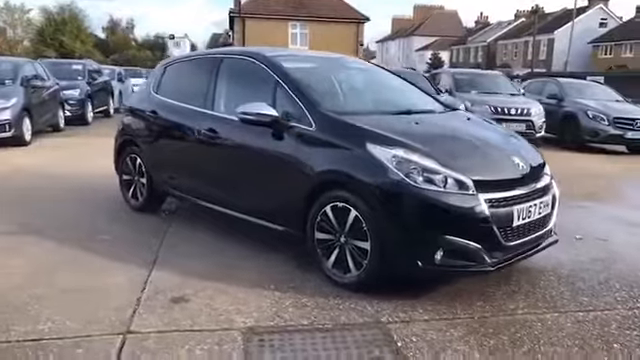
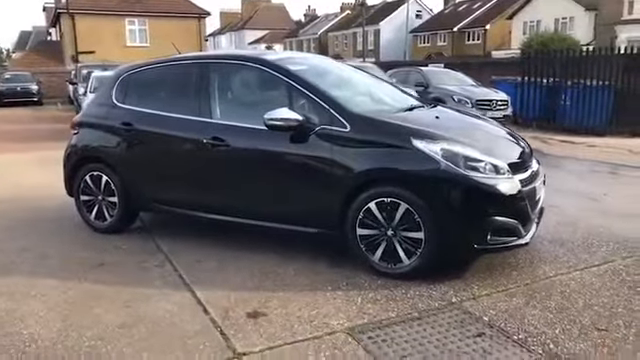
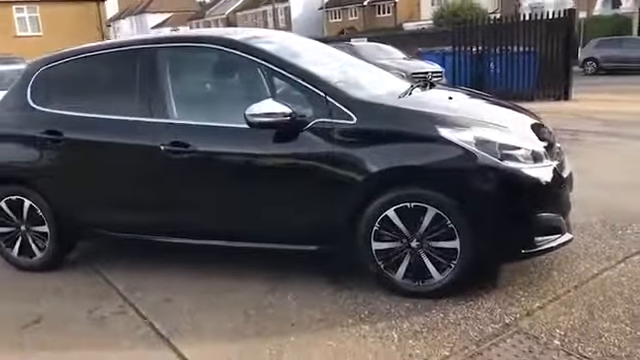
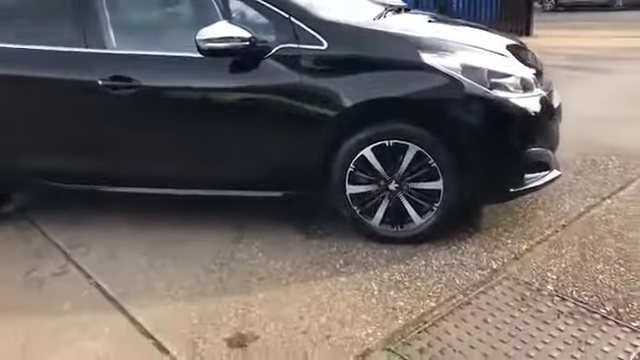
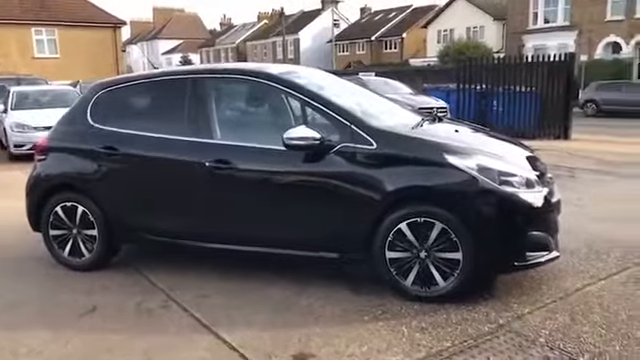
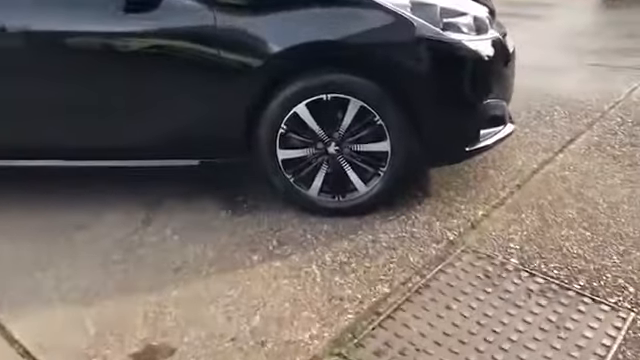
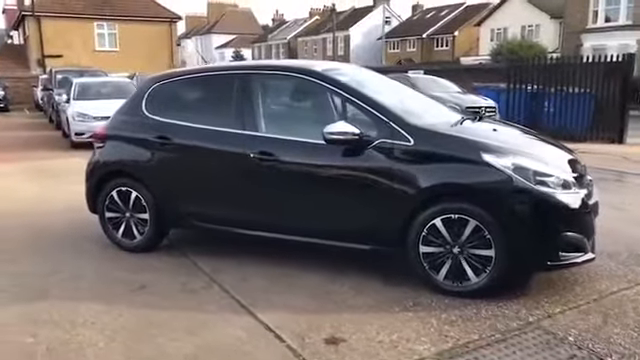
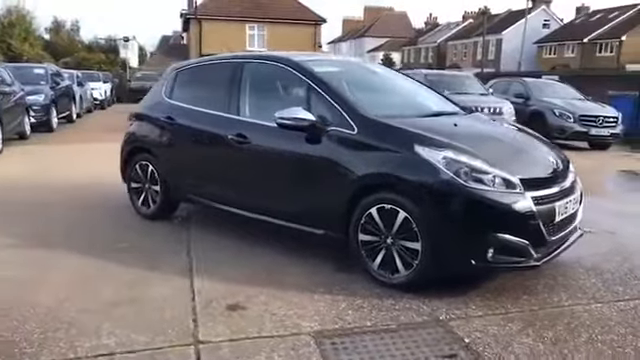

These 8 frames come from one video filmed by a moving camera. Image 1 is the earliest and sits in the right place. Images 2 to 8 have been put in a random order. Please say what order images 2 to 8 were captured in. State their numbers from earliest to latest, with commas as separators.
8, 2, 7, 5, 3, 4, 6
